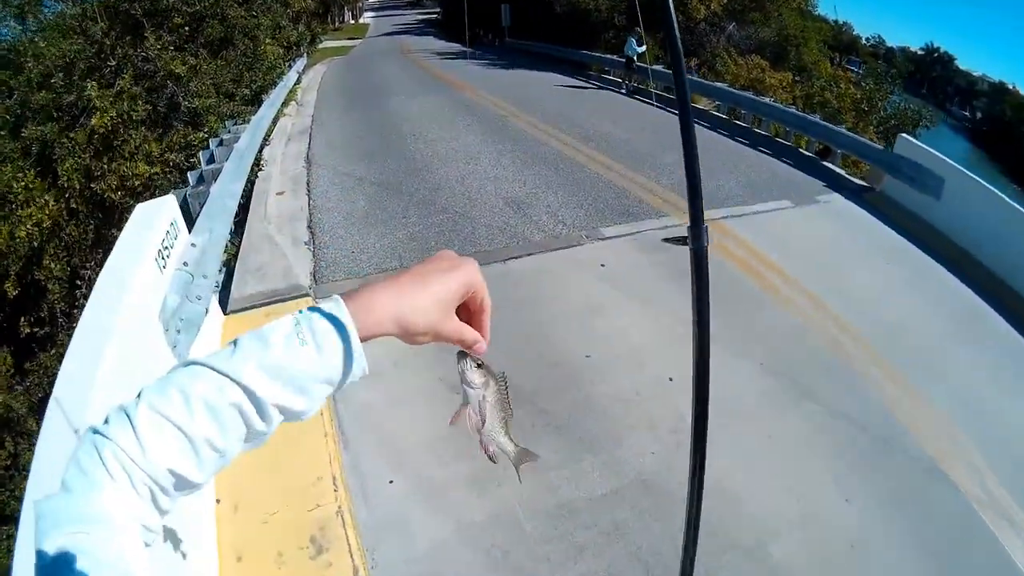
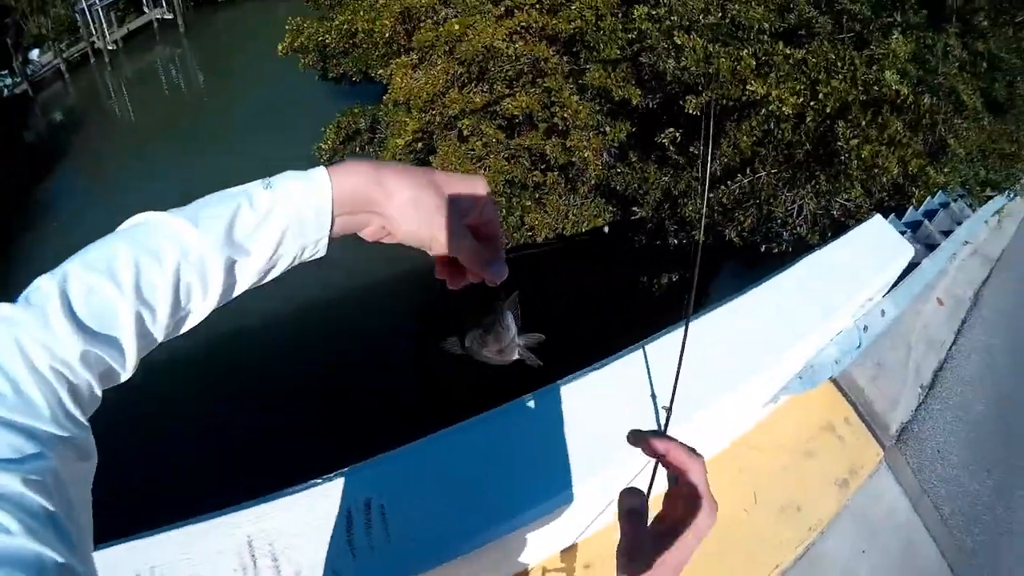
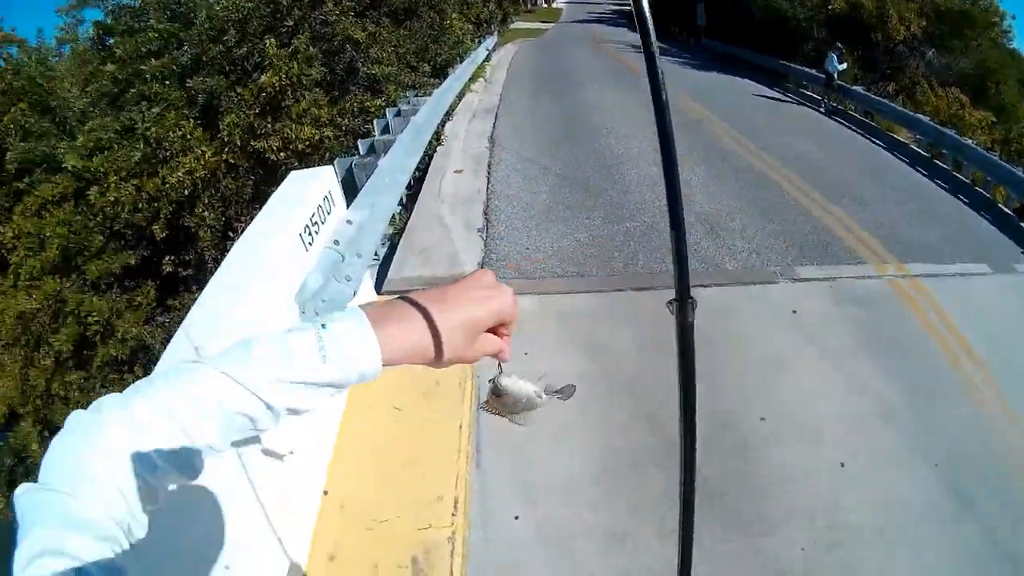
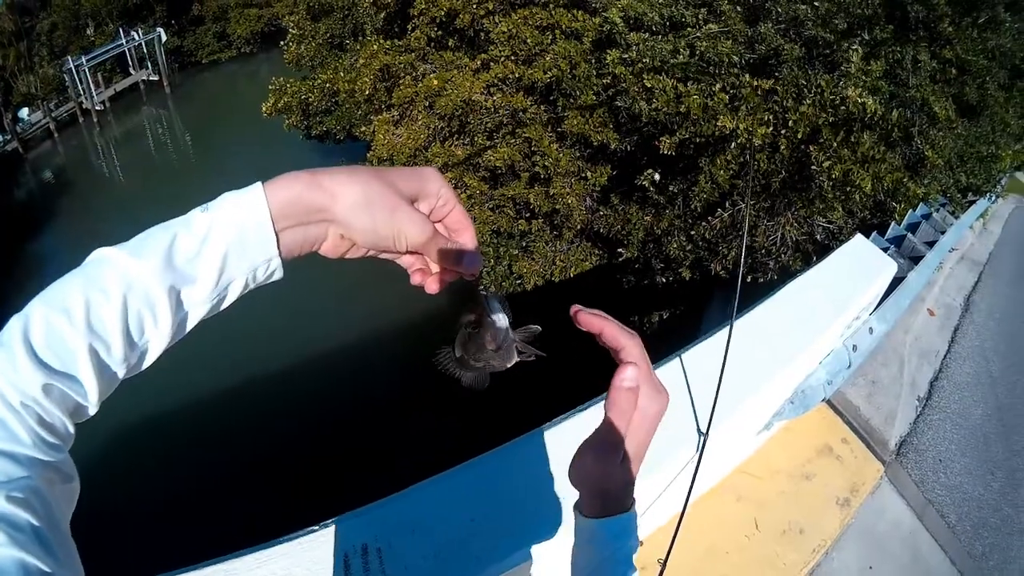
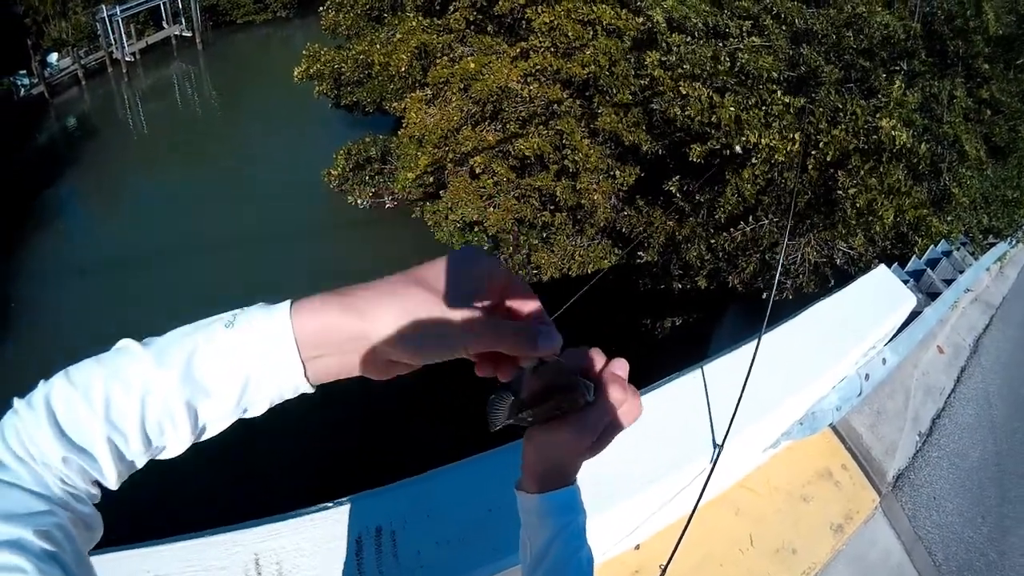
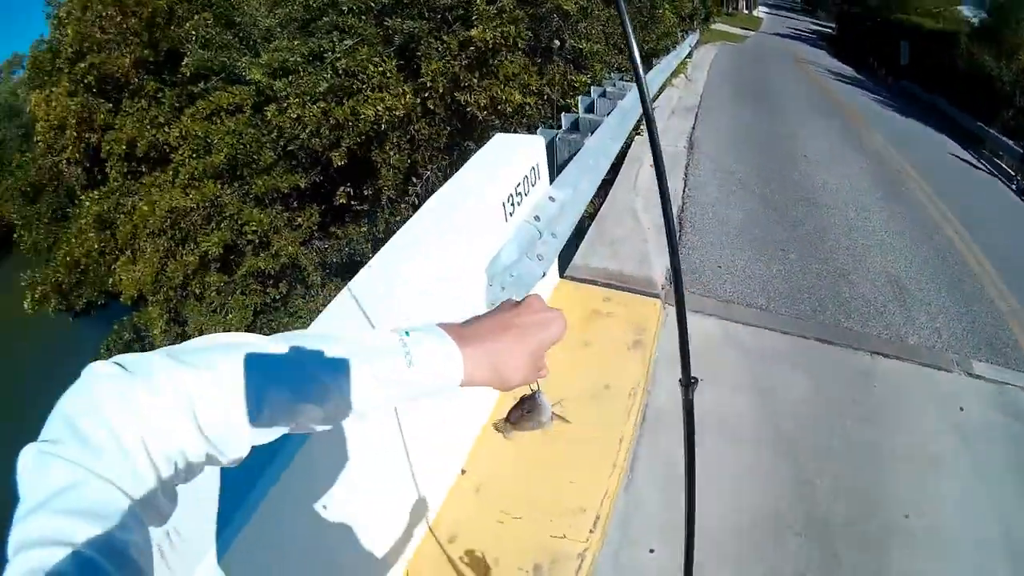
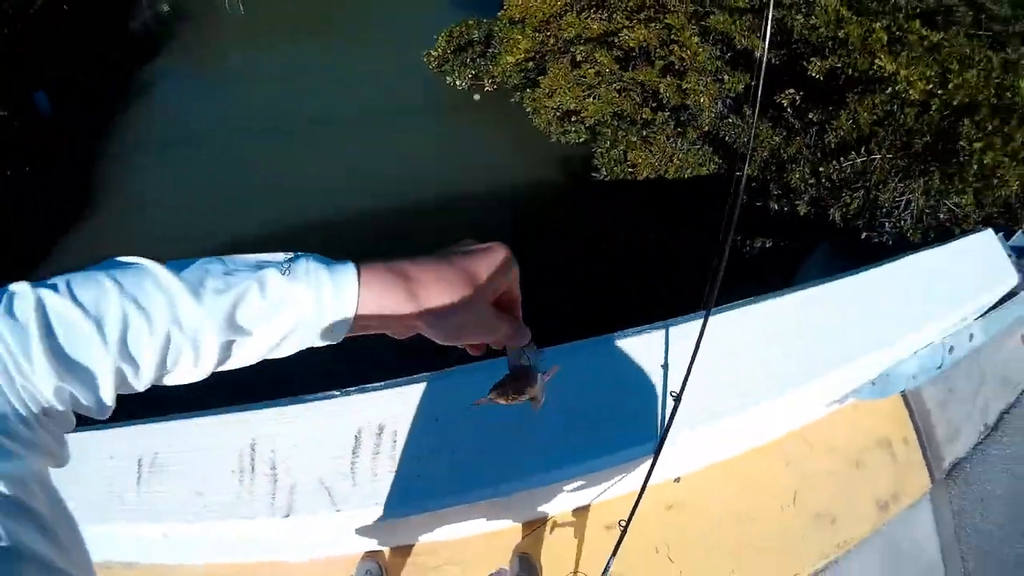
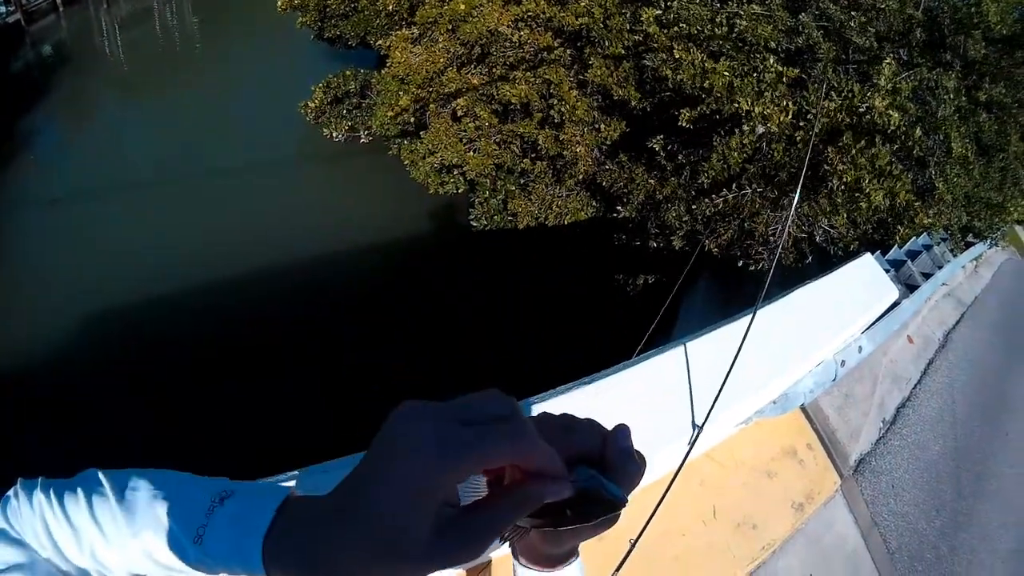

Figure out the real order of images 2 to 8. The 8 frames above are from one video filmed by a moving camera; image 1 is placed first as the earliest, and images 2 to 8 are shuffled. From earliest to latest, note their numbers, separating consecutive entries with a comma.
3, 6, 7, 2, 4, 5, 8
